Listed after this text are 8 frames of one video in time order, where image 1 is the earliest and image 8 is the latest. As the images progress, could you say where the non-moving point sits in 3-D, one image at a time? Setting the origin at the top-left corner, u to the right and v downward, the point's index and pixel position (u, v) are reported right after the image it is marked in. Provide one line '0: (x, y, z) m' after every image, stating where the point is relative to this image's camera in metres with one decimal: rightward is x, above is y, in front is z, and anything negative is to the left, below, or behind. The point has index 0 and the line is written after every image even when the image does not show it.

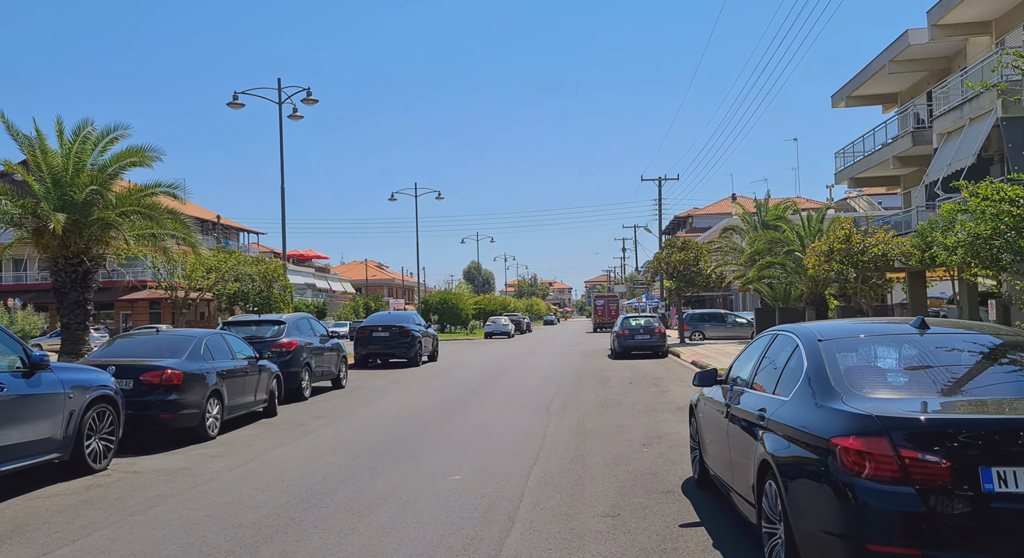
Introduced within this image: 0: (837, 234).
0: (+7.4, +1.0, +18.9) m
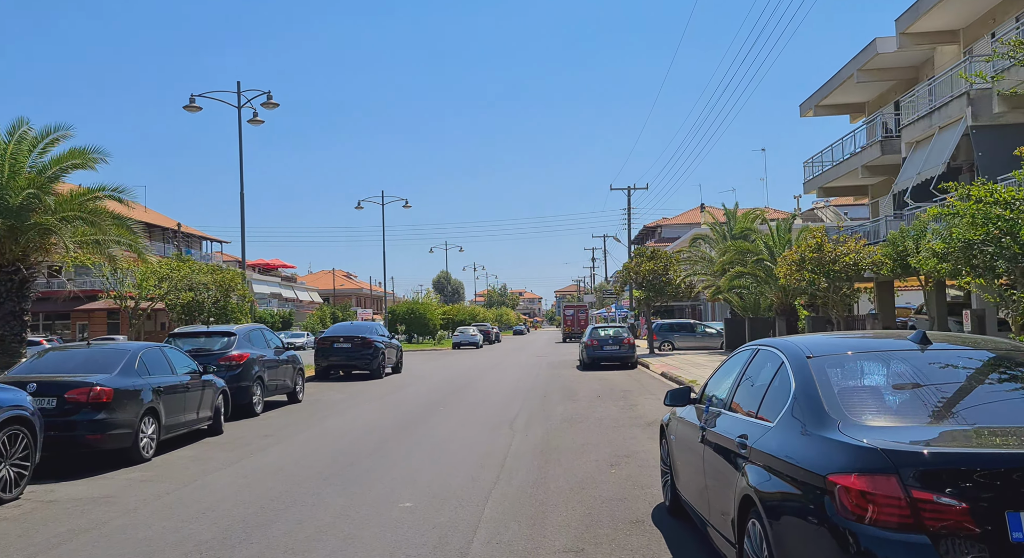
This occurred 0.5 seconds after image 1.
0: (+6.6, +0.8, +18.5) m
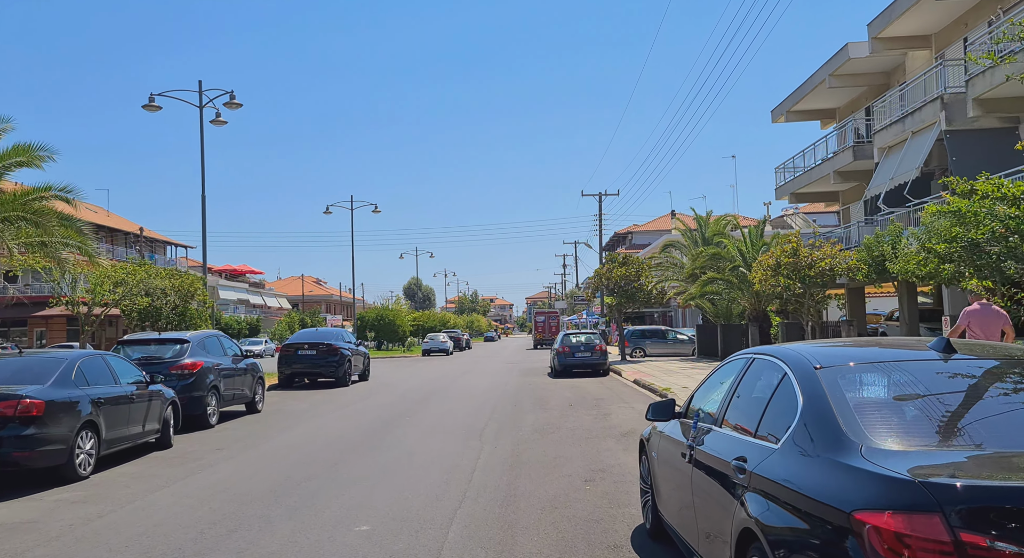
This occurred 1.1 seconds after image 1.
0: (+5.9, +0.7, +18.2) m
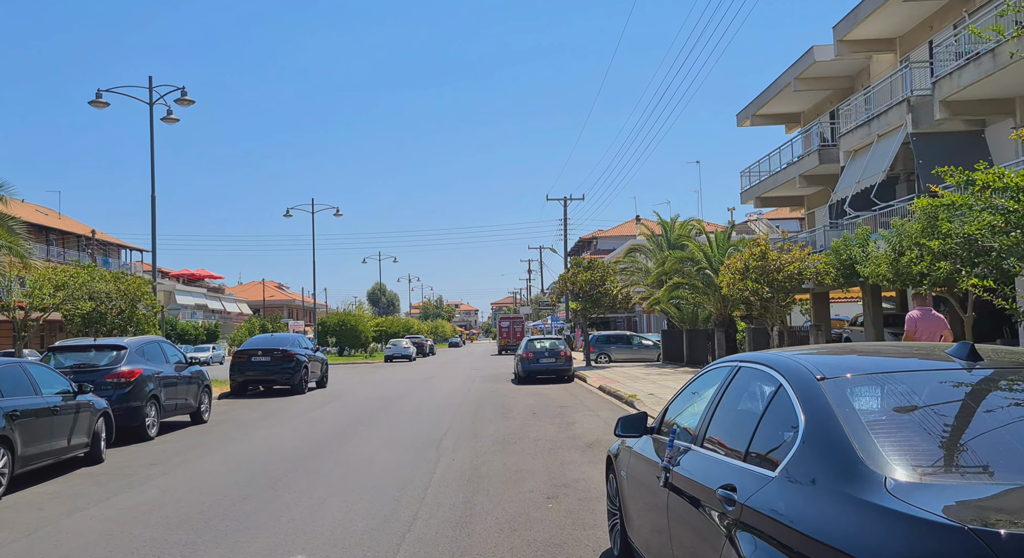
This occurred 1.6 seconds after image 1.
0: (+5.1, +0.6, +17.8) m
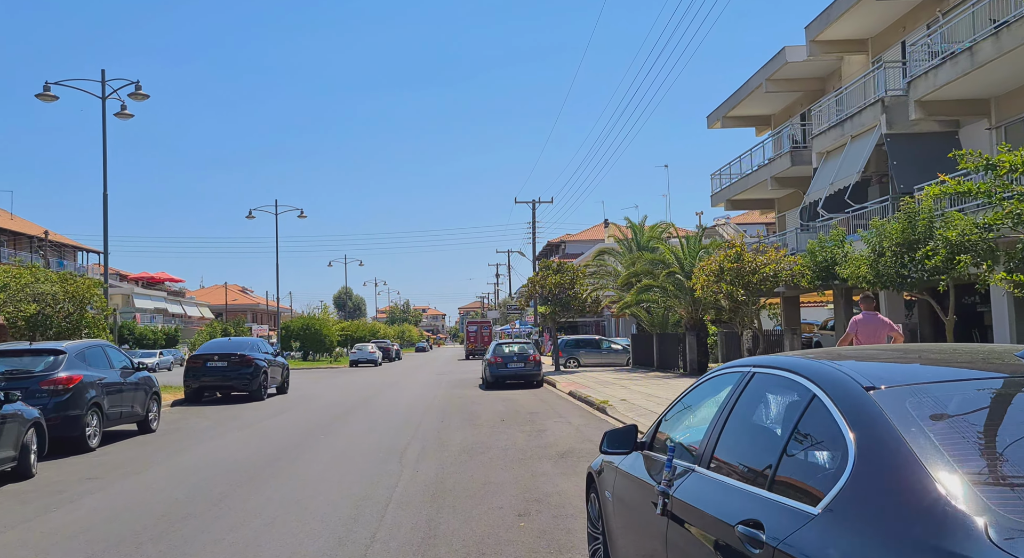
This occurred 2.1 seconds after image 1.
0: (+4.5, +0.6, +17.4) m
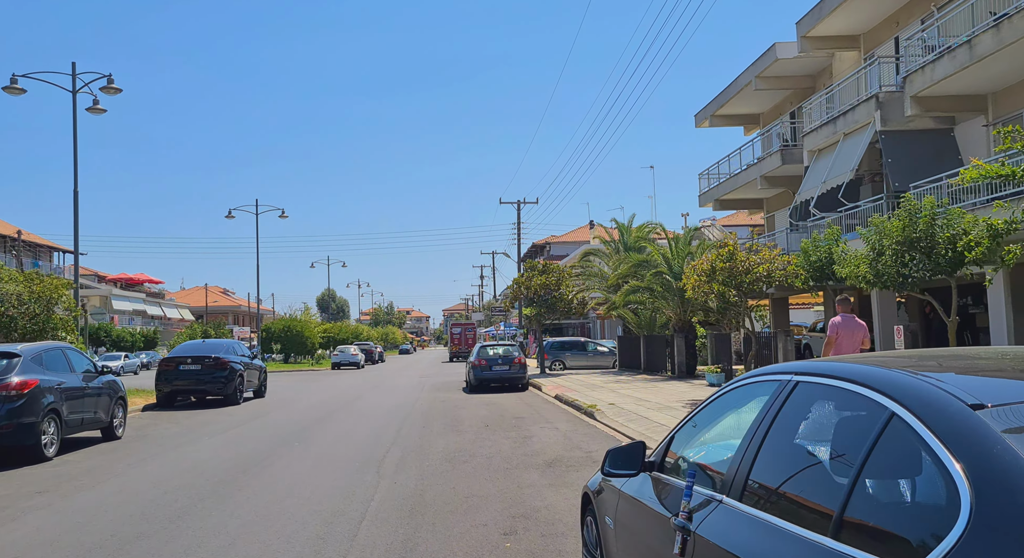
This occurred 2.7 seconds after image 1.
0: (+4.2, +0.6, +16.9) m
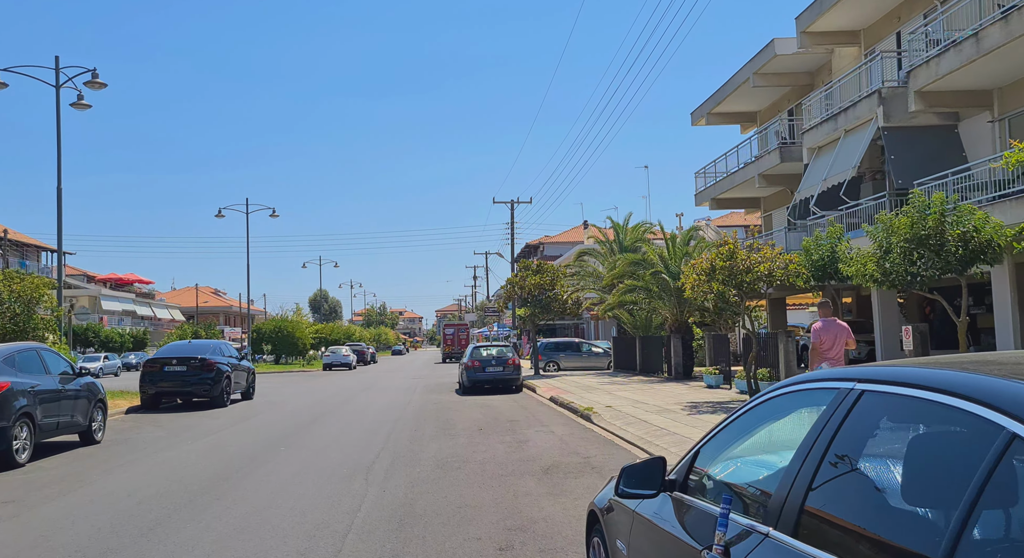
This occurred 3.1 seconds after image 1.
0: (+4.0, +0.6, +16.4) m
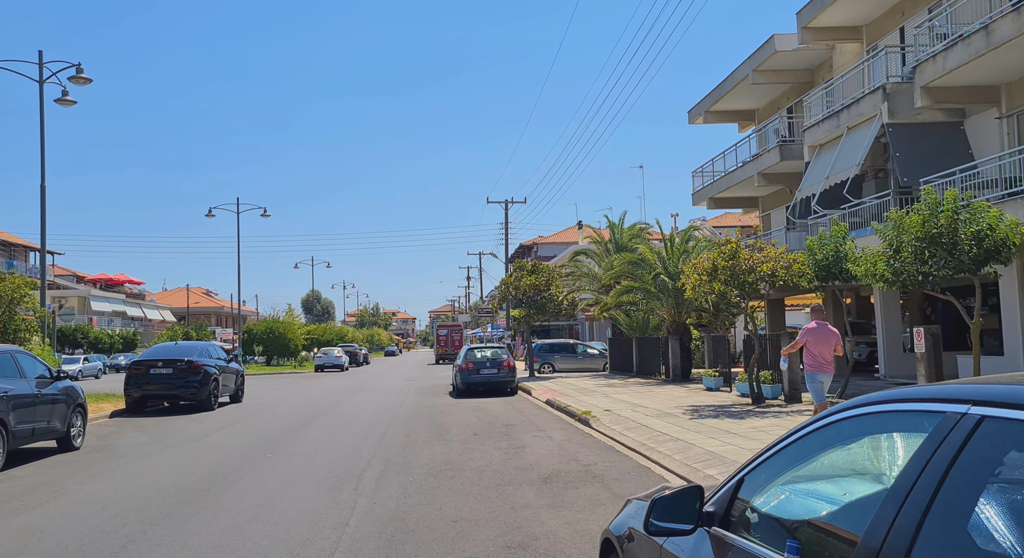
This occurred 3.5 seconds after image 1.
0: (+4.0, +0.6, +16.0) m
